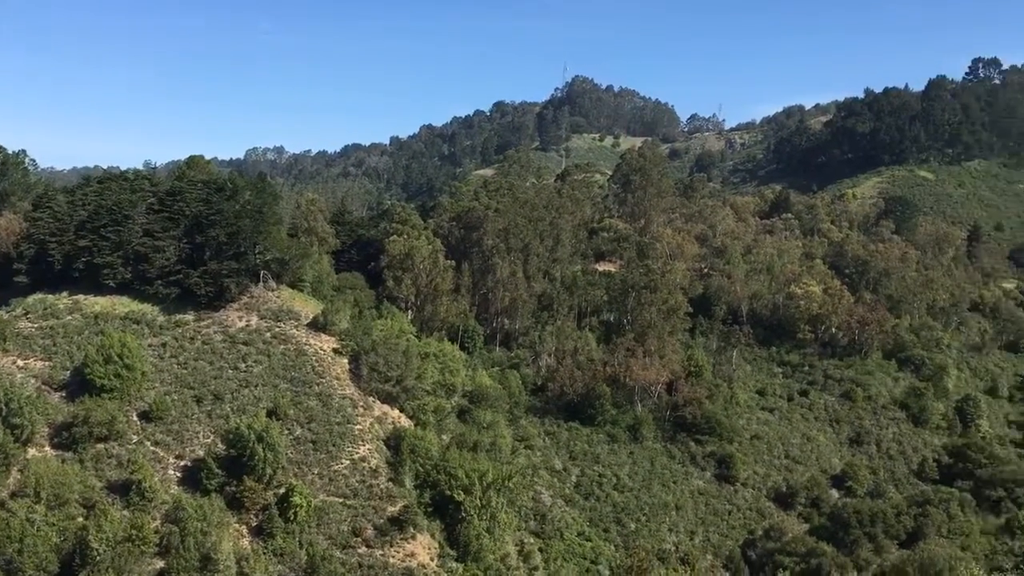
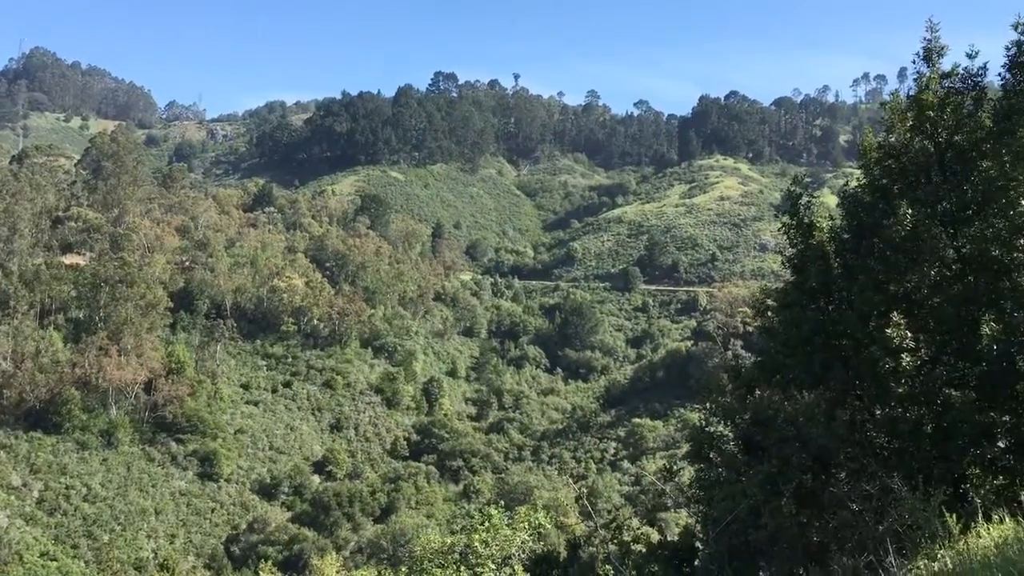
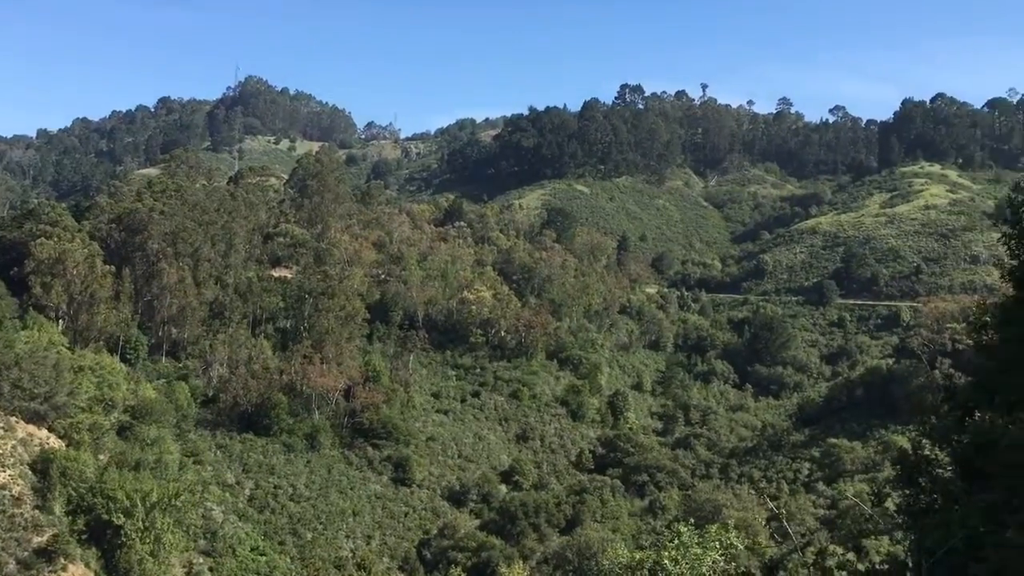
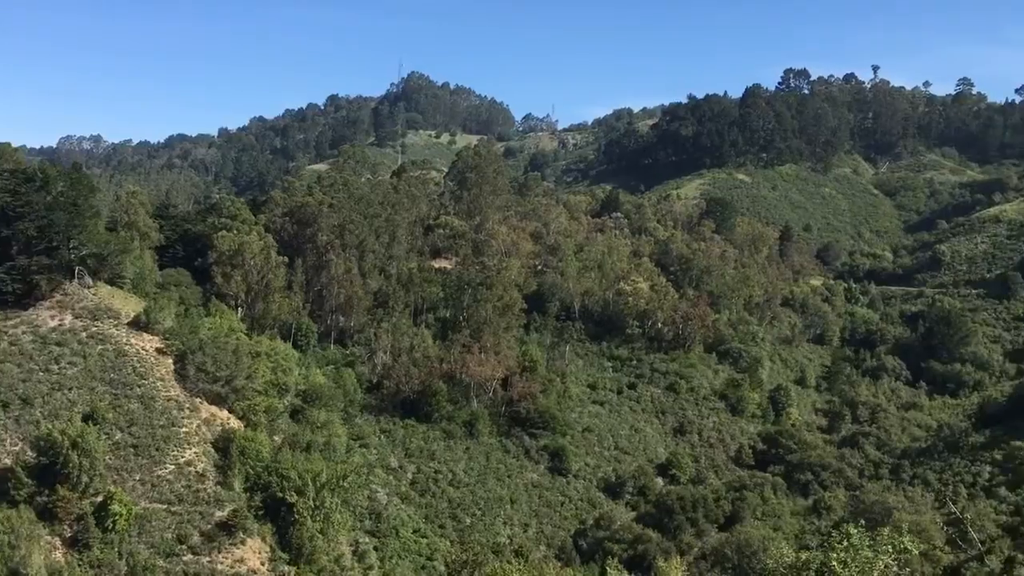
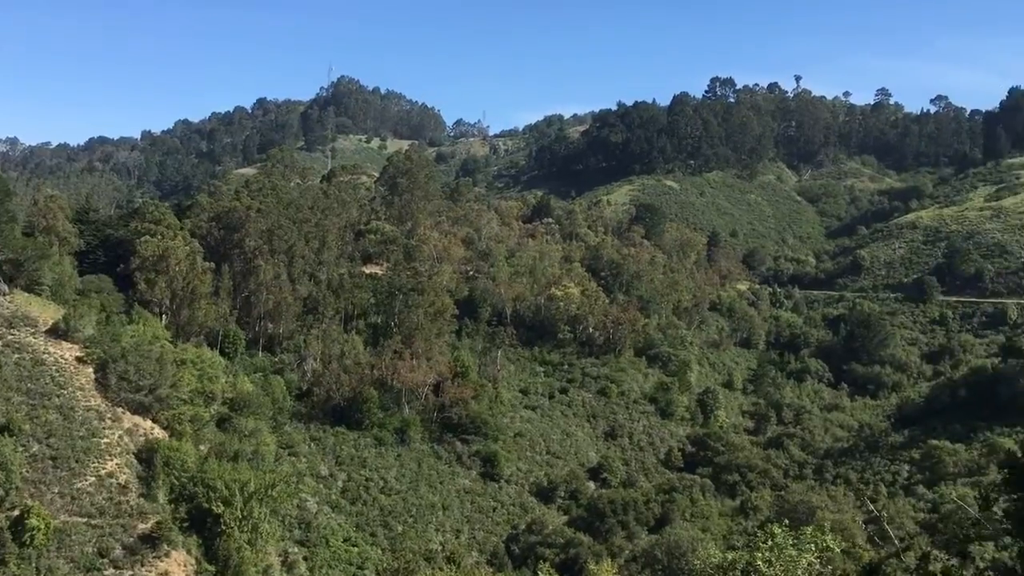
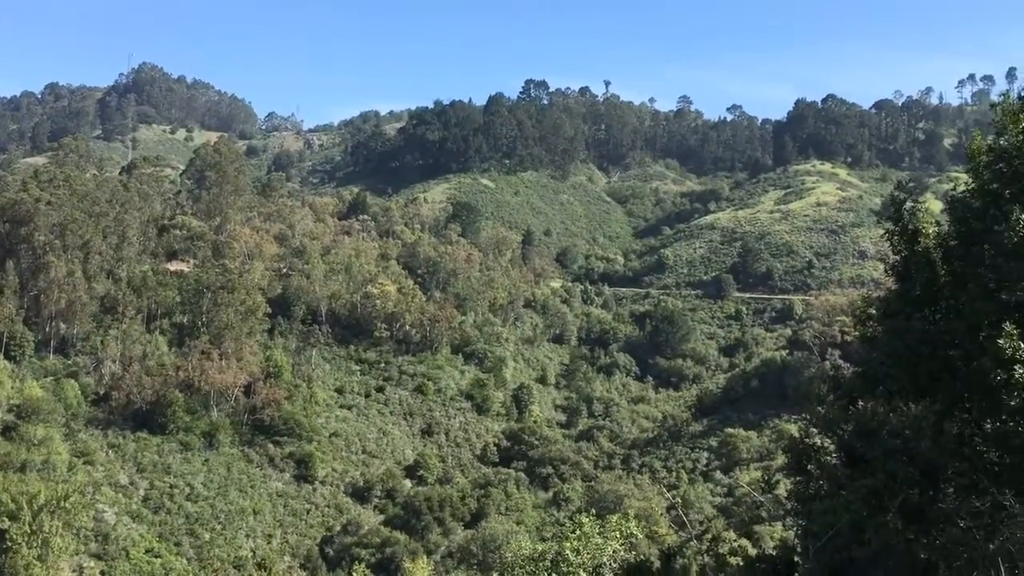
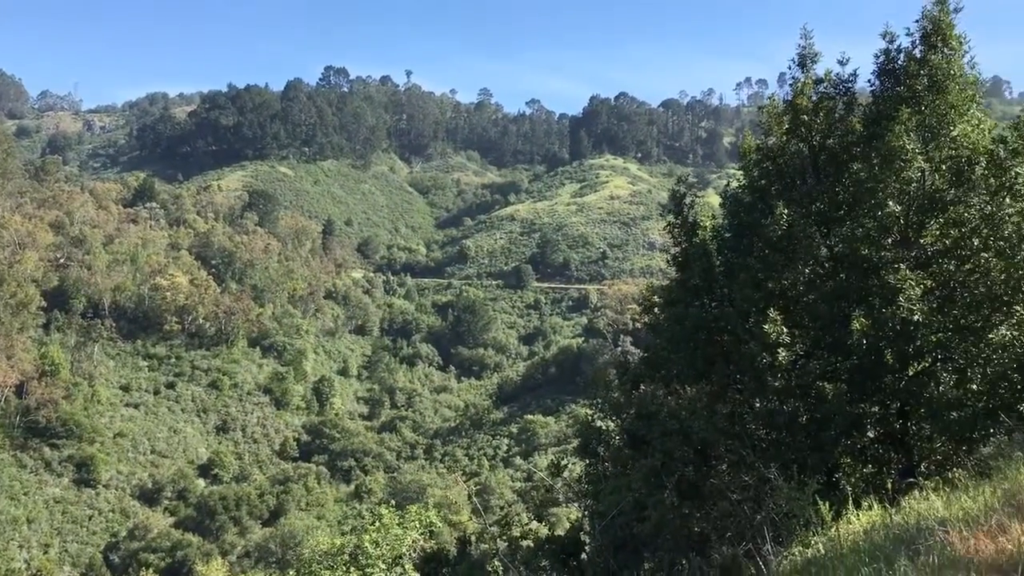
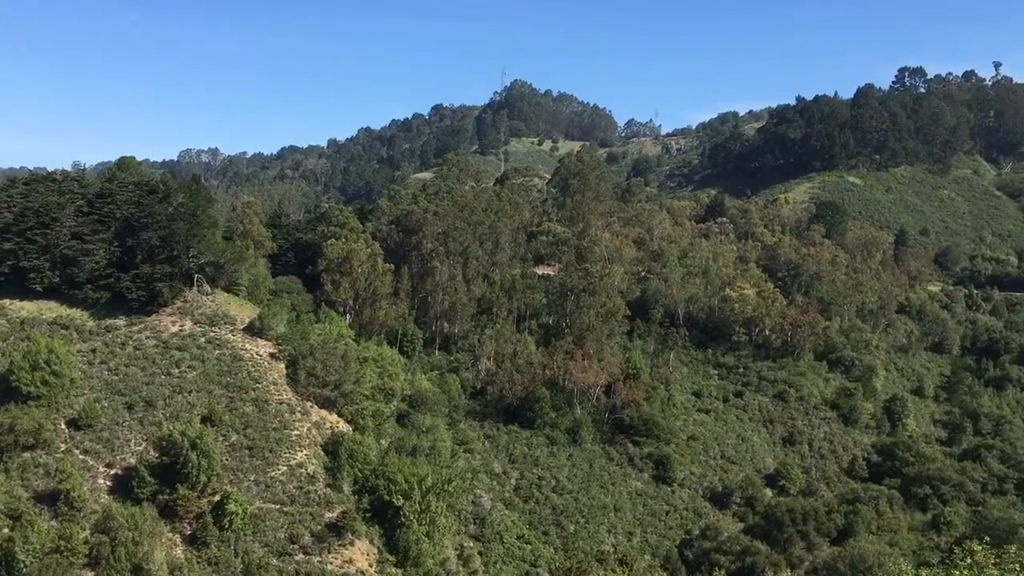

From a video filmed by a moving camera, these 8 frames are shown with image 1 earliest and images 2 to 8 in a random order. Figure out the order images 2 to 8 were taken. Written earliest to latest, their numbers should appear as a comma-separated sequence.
8, 4, 5, 3, 6, 2, 7
